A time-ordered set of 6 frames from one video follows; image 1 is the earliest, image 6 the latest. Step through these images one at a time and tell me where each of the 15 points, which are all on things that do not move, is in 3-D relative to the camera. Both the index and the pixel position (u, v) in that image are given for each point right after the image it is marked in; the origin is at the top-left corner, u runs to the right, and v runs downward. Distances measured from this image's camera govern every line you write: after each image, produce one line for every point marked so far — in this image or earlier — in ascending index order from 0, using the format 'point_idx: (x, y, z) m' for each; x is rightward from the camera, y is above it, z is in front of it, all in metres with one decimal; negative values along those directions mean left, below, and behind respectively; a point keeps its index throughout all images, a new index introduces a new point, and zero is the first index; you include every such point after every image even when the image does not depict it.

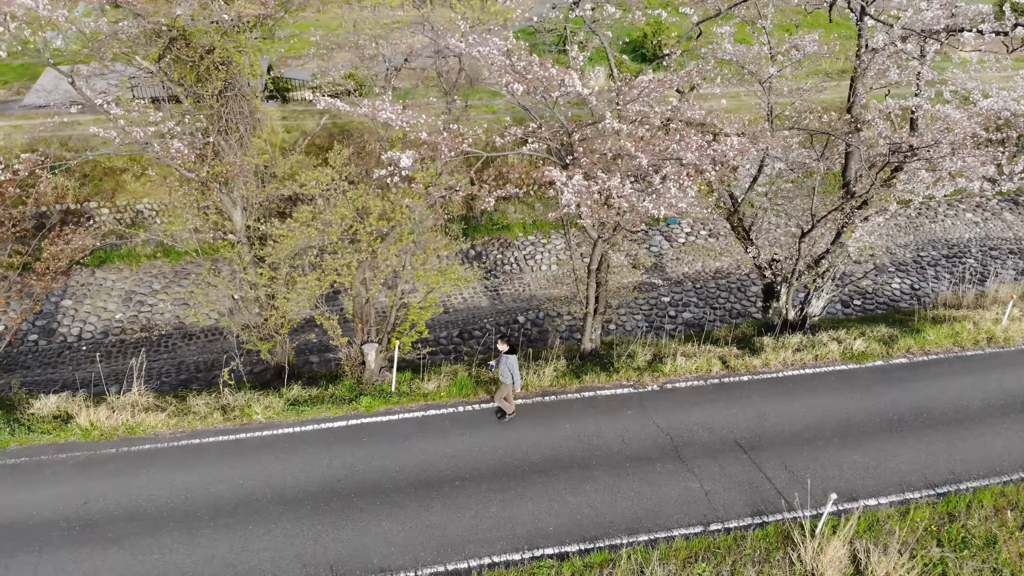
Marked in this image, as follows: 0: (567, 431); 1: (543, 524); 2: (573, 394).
0: (+1.0, -2.4, +11.0) m
1: (+0.4, -3.5, +9.6) m
2: (+1.2, -1.9, +11.7) m
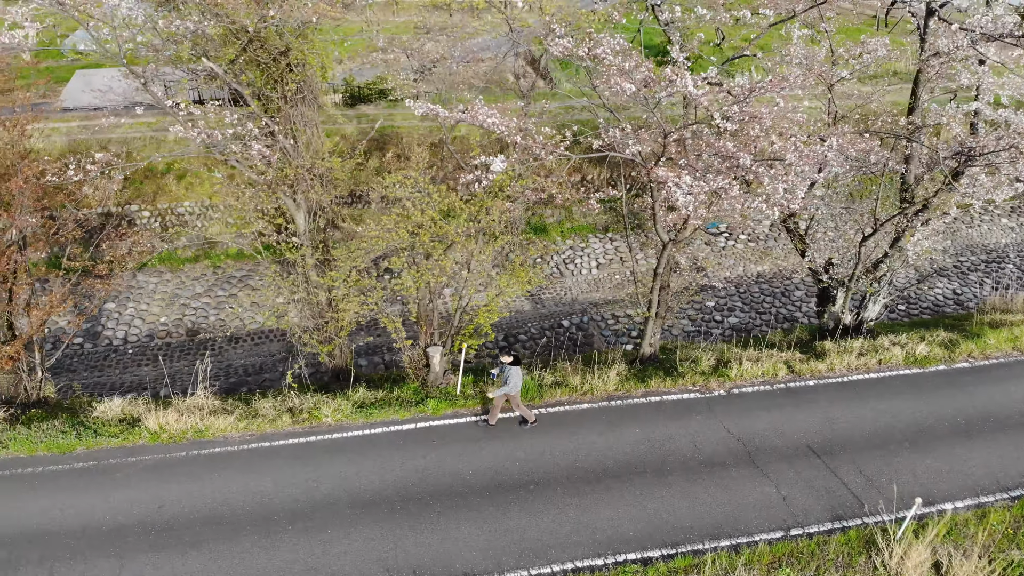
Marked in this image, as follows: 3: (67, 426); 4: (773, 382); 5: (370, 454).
0: (+2.2, -2.5, +10.9) m
1: (+1.6, -3.6, +9.5) m
2: (+2.4, -2.0, +11.6) m
3: (-7.4, -2.3, +11.0) m
4: (+4.9, -1.7, +12.0) m
5: (-2.3, -2.7, +10.6) m
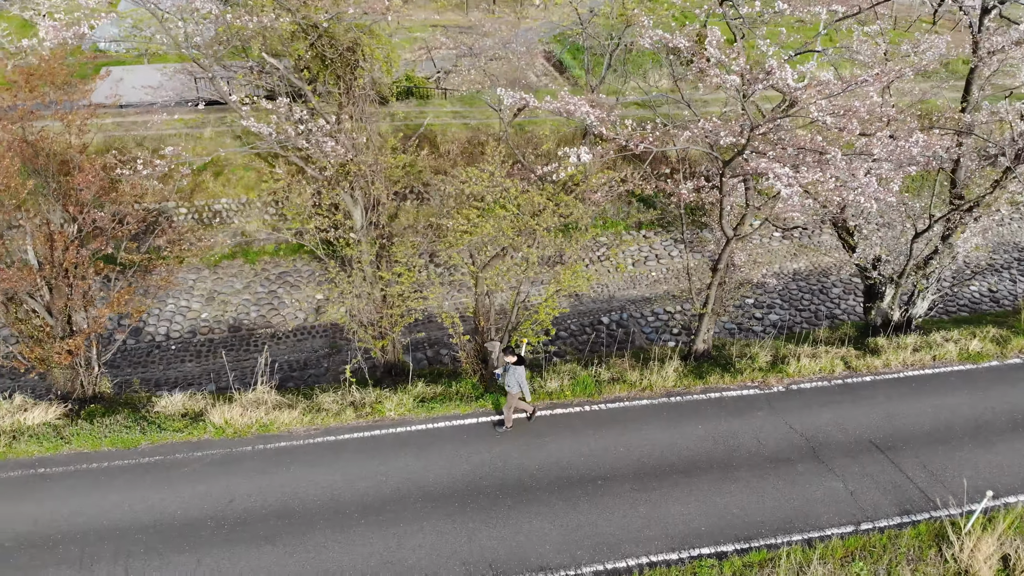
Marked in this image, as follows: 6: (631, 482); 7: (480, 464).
0: (+3.2, -2.4, +10.9) m
1: (+2.7, -3.5, +9.6) m
2: (+3.4, -1.9, +11.6) m
3: (-6.4, -2.2, +11.0) m
4: (+5.9, -1.7, +12.0) m
5: (-1.3, -2.6, +10.6) m
6: (+1.9, -3.0, +10.1) m
7: (-0.5, -2.8, +10.3) m
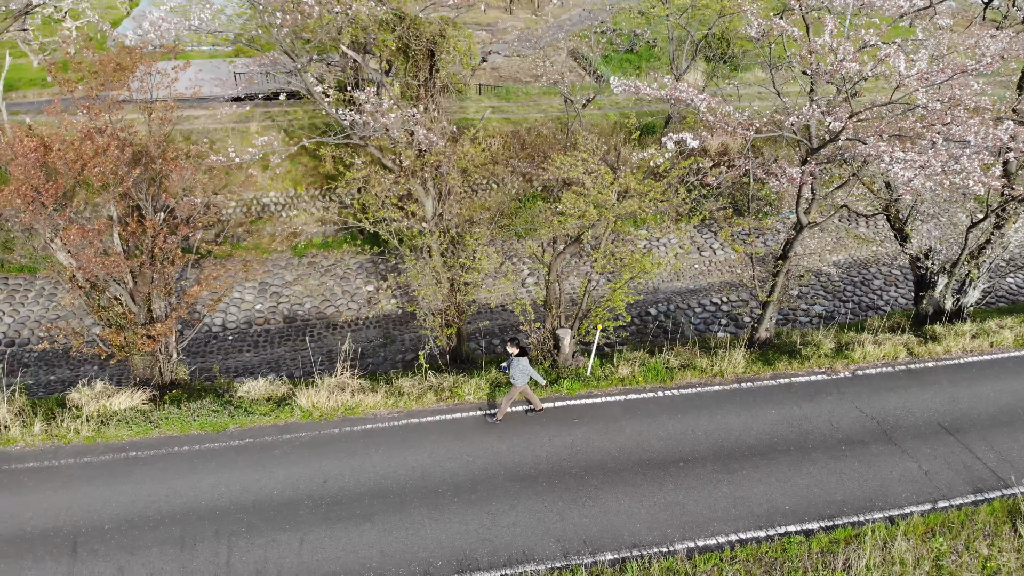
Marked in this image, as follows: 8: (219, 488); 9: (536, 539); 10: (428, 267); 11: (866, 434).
0: (+4.6, -2.2, +11.2) m
1: (+4.0, -3.3, +9.8) m
2: (+4.8, -1.7, +11.9) m
3: (-5.0, -2.0, +11.2) m
4: (+7.2, -1.4, +12.3) m
5: (+0.1, -2.4, +10.8) m
6: (+3.2, -2.8, +10.3) m
7: (+0.8, -2.6, +10.6) m
8: (-4.5, -3.0, +9.9) m
9: (+0.3, -3.6, +9.2) m
10: (-1.5, +0.4, +11.8) m
11: (+6.0, -2.5, +10.9) m
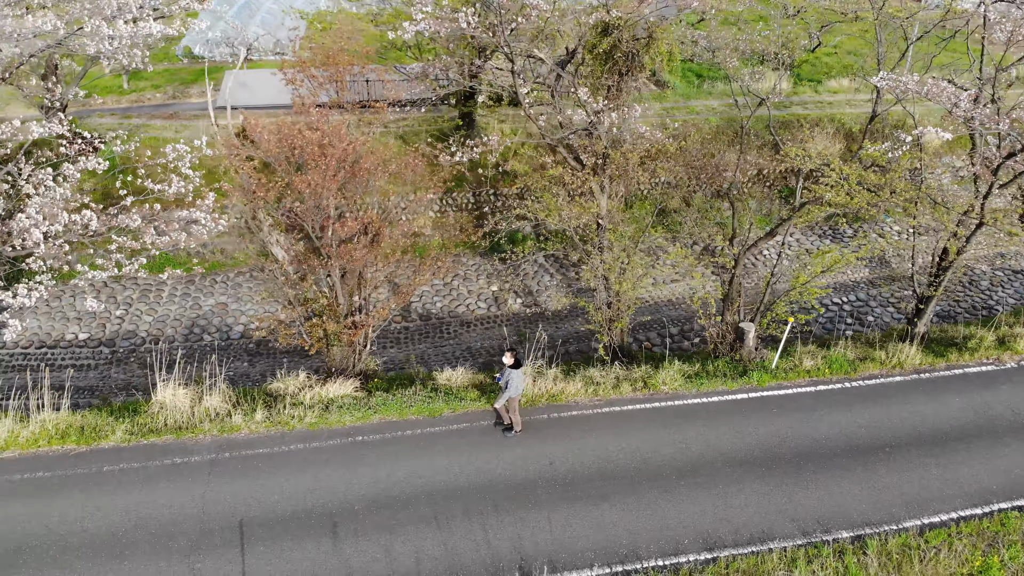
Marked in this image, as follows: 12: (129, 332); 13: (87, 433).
0: (+8.1, -2.1, +11.7) m
1: (+7.6, -3.1, +10.3) m
2: (+8.2, -1.6, +12.4) m
3: (-1.5, -1.9, +11.5) m
4: (+10.7, -1.4, +12.9) m
5: (+3.6, -2.3, +11.2) m
6: (+6.7, -2.7, +10.8) m
7: (+4.3, -2.5, +11.0) m
8: (-0.9, -2.9, +10.2) m
9: (+3.9, -3.4, +9.6) m
10: (+2.0, +0.5, +12.2) m
11: (+9.5, -2.3, +11.4) m
12: (-9.4, -1.1, +15.9) m
13: (-7.1, -2.4, +10.8) m
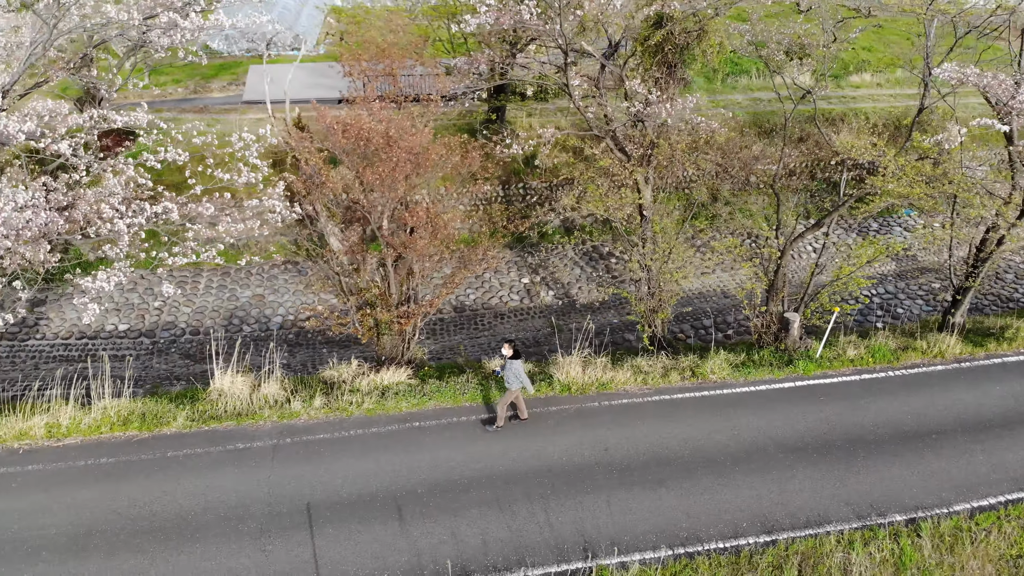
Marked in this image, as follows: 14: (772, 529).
0: (+9.0, -1.9, +11.9) m
1: (+8.5, -2.9, +10.5) m
2: (+9.2, -1.4, +12.7) m
3: (-0.6, -1.7, +11.7) m
4: (+11.6, -1.2, +13.1) m
5: (+4.5, -2.1, +11.4) m
6: (+7.7, -2.5, +11.1) m
7: (+5.3, -2.3, +11.2) m
8: (0.0, -2.7, +10.4) m
9: (+4.8, -3.2, +9.9) m
10: (+2.9, +0.7, +12.4) m
11: (+10.4, -2.2, +11.7) m
12: (-8.5, -0.9, +16.1) m
13: (-6.2, -2.2, +11.0) m
14: (+3.8, -3.5, +9.5) m
